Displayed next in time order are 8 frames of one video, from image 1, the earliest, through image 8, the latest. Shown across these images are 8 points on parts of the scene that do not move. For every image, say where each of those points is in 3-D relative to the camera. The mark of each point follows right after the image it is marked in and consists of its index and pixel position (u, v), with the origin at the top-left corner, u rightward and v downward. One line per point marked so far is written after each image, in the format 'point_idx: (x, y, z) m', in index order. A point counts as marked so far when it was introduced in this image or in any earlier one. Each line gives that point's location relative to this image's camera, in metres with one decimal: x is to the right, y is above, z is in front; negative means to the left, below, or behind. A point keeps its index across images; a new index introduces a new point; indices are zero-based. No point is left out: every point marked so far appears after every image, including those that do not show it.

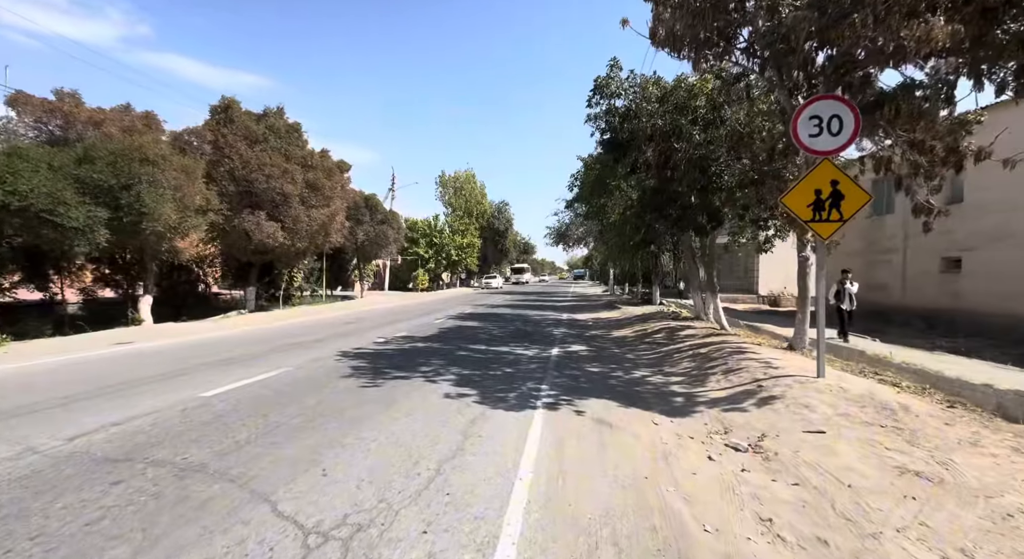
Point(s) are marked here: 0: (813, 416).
0: (+3.5, -1.6, +5.7) m
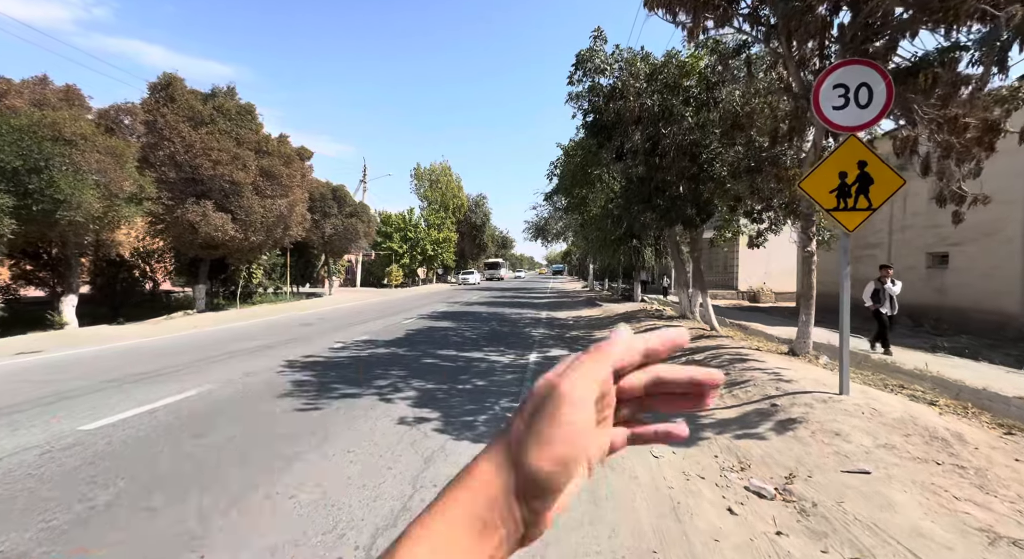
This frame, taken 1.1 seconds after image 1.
0: (+3.2, -1.6, +4.6) m
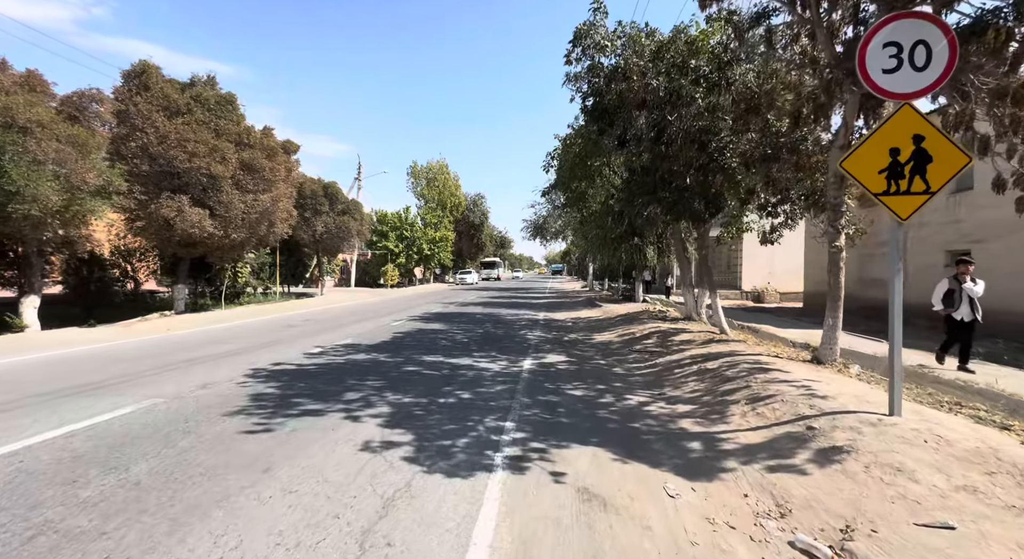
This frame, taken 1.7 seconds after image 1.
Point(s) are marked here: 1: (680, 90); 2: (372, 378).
0: (+3.0, -1.6, +3.6) m
1: (+3.3, +3.8, +9.6) m
2: (-2.4, -1.7, +8.3) m
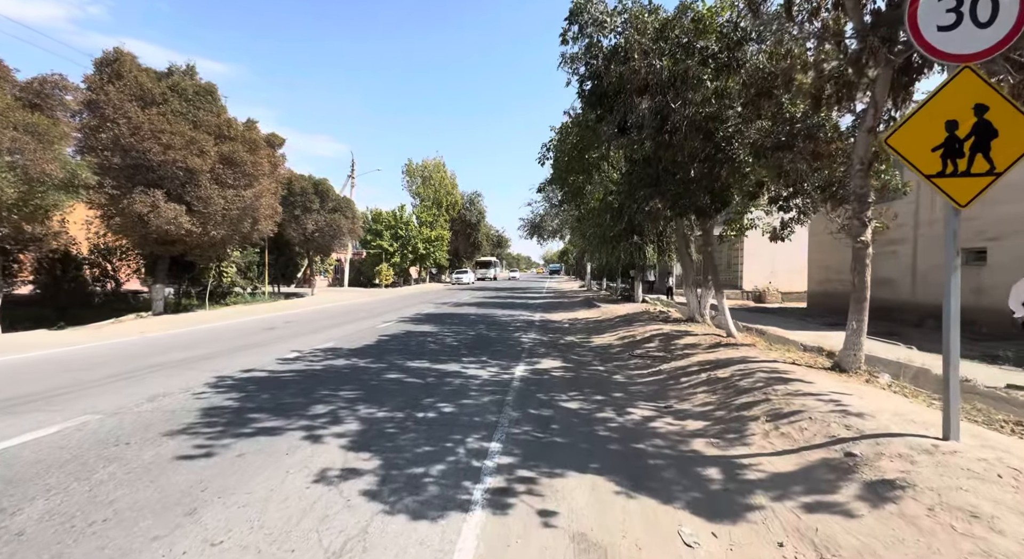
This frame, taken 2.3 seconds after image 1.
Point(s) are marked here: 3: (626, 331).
0: (+2.9, -1.6, +2.9) m
1: (+3.2, +3.8, +8.8) m
2: (-2.6, -1.7, +7.5) m
3: (+3.3, -1.5, +14.0) m
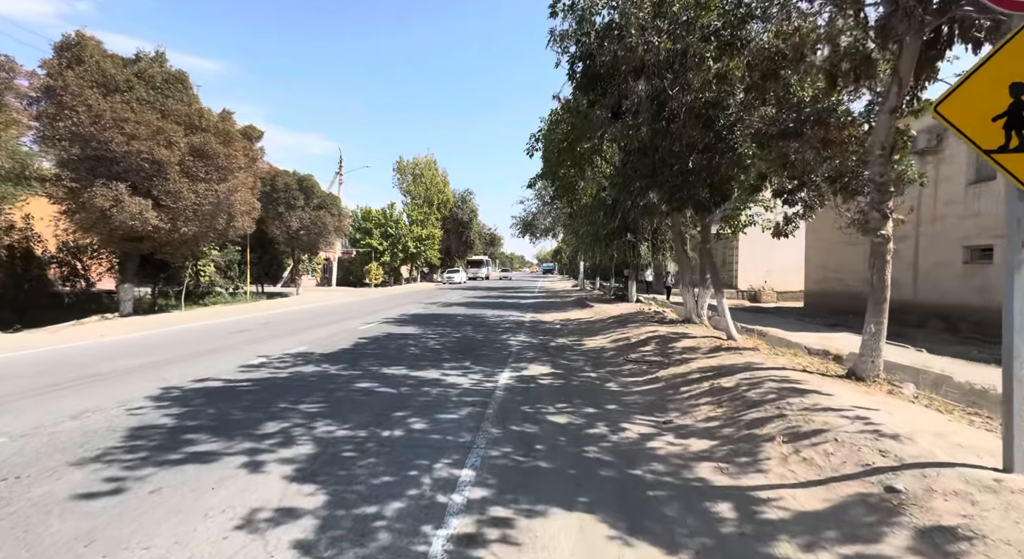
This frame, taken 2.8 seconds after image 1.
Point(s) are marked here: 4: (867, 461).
0: (+2.7, -1.6, +2.1) m
1: (+2.9, +3.8, +8.1) m
2: (-2.8, -1.6, +6.7) m
3: (+2.9, -1.5, +13.2) m
4: (+2.8, -1.4, +3.9) m
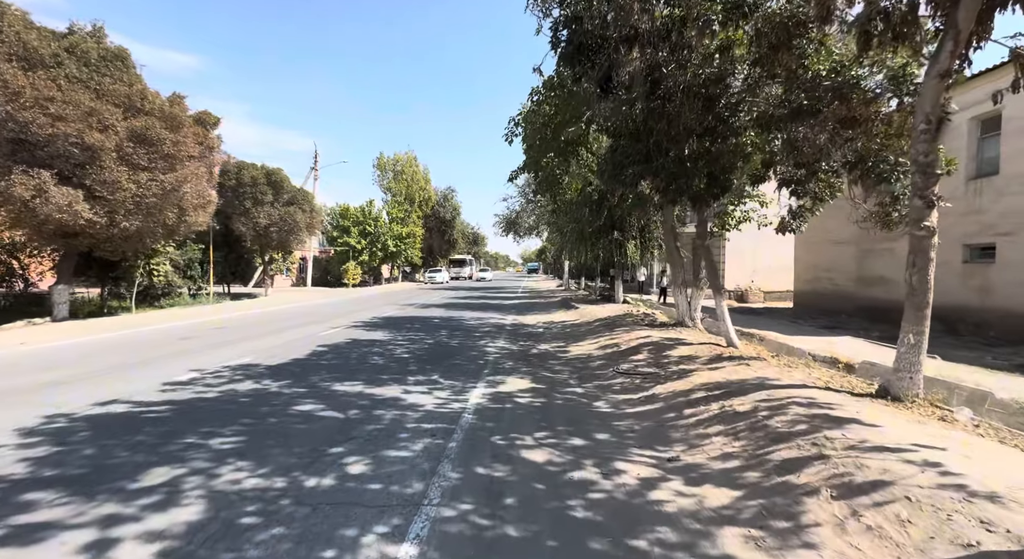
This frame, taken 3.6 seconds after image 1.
0: (+2.5, -1.6, +1.0) m
1: (+2.5, +3.8, +7.0) m
2: (-3.2, -1.7, +5.4) m
3: (+2.4, -1.5, +12.1) m
4: (+2.5, -1.4, +2.7) m
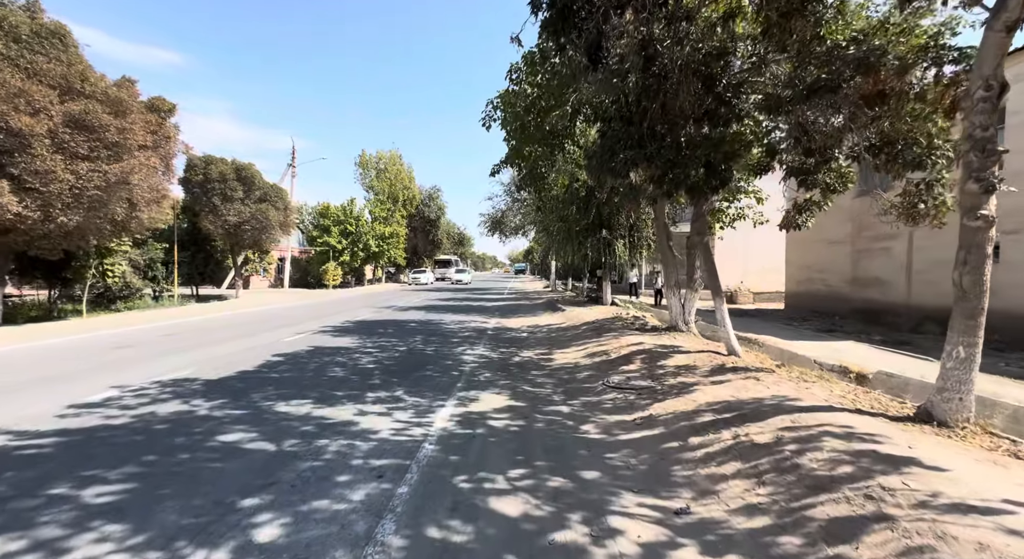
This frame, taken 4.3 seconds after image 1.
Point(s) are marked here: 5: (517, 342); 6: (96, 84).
0: (+2.3, -1.6, 0.0) m
1: (+2.1, +3.8, +6.0) m
2: (-3.4, -1.7, +4.3) m
3: (+1.9, -1.5, +11.1) m
4: (+2.3, -1.4, +1.8) m
5: (+0.2, -1.7, +13.3) m
6: (-10.8, +5.1, +12.7) m
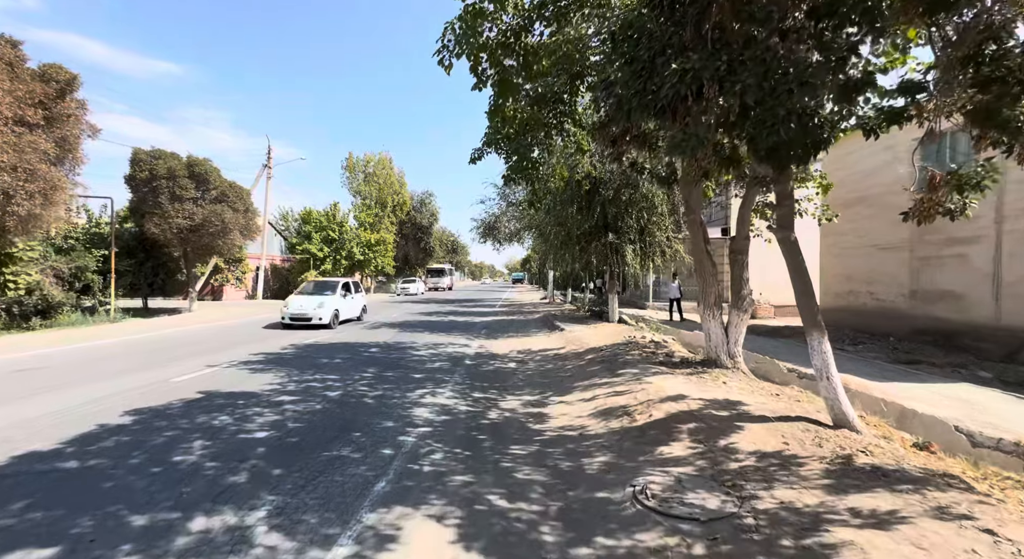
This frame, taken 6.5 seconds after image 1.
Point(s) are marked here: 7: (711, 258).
0: (+2.0, -1.7, -3.4) m
1: (+1.8, +3.6, +2.7) m
2: (-3.8, -1.8, +0.9) m
3: (+1.5, -1.8, +7.7) m
4: (+2.0, -1.5, -1.6) m
5: (-0.2, -2.0, +9.9) m
6: (-11.2, +4.8, +9.4) m
7: (+3.7, +0.4, +9.1) m
